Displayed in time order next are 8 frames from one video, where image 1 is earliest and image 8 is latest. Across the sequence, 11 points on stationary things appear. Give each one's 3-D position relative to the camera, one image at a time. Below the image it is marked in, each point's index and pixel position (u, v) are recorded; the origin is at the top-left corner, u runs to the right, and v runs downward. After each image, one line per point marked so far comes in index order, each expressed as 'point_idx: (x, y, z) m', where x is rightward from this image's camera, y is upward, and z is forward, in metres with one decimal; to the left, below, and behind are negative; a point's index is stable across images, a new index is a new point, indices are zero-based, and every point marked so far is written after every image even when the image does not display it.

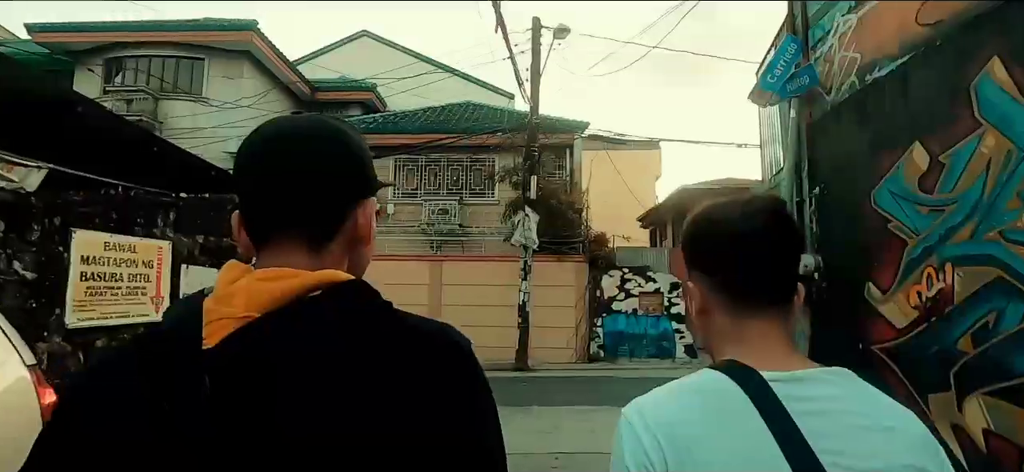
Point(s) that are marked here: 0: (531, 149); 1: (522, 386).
0: (+0.5, +2.3, +14.1) m
1: (+0.2, -3.5, +12.3) m
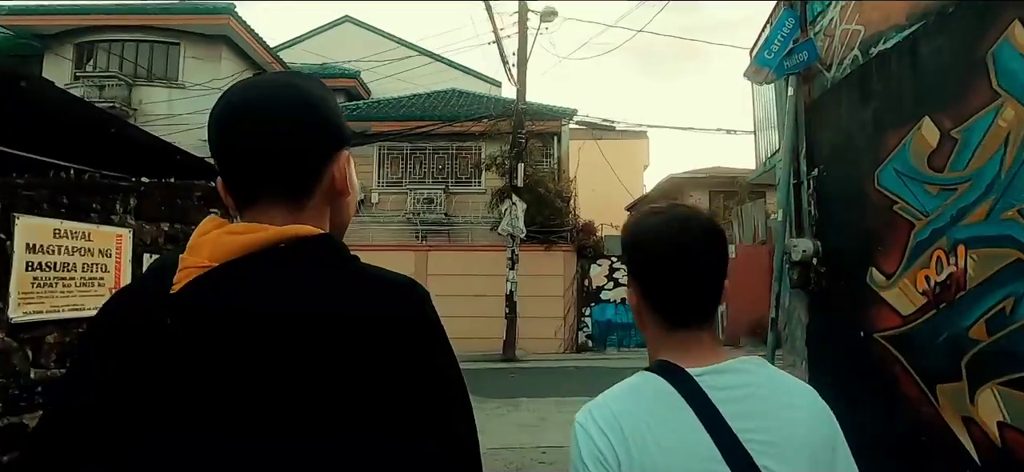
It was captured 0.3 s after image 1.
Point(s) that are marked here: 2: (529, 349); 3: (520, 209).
0: (+0.2, +2.6, +13.8) m
1: (0.0, -3.2, +12.1) m
2: (+0.4, -3.2, +14.9) m
3: (+0.2, +0.7, +13.9) m
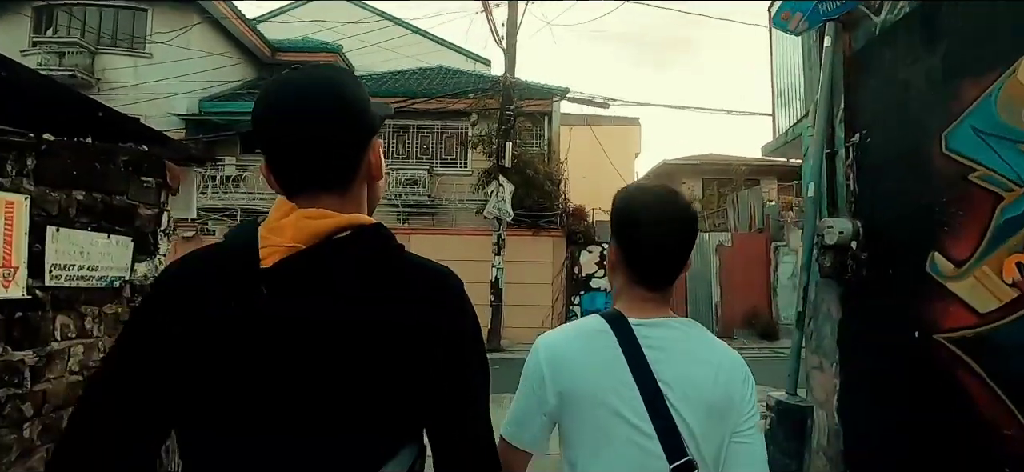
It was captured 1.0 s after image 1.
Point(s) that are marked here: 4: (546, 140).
0: (-0.1, +3.0, +13.0) m
1: (-0.4, -2.9, +11.4) m
2: (0.0, -2.7, +14.2) m
3: (-0.1, +1.1, +13.1) m
4: (+1.0, +2.8, +15.6) m
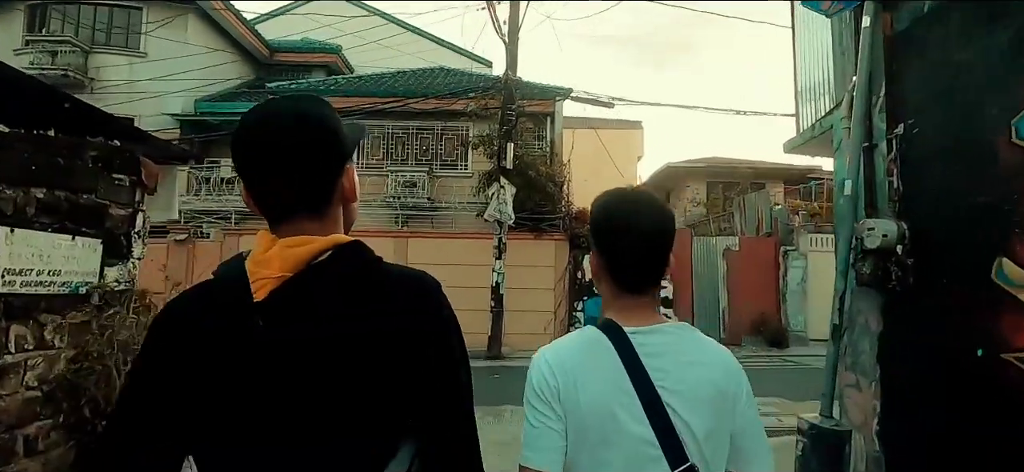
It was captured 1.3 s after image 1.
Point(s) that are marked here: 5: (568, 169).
0: (-0.1, +2.9, +12.6) m
1: (-0.4, -2.9, +11.0) m
2: (0.0, -2.8, +13.8) m
3: (-0.1, +1.0, +12.8) m
4: (+1.1, +2.7, +15.2) m
5: (+1.6, +1.9, +15.0) m
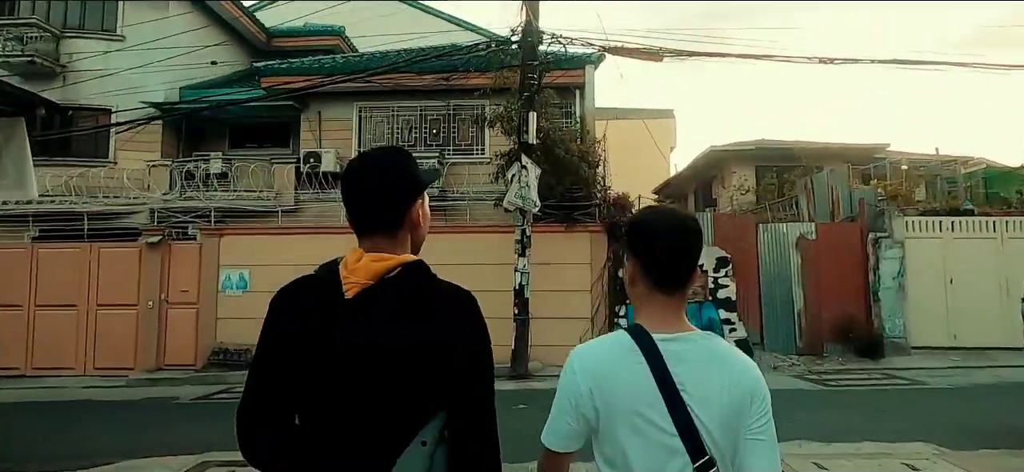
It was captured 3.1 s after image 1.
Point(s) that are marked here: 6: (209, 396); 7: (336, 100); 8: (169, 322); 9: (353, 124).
0: (+0.3, +3.1, +10.4) m
1: (+0.1, -2.8, +8.8) m
2: (+0.7, -2.7, +11.5) m
3: (+0.4, +1.2, +10.5) m
4: (+1.6, +2.9, +12.9) m
5: (+2.1, +2.1, +12.6) m
6: (-5.6, -2.9, +9.7) m
7: (-4.6, +3.6, +14.1) m
8: (-7.6, -1.9, +11.9) m
9: (-4.1, +2.9, +13.9) m
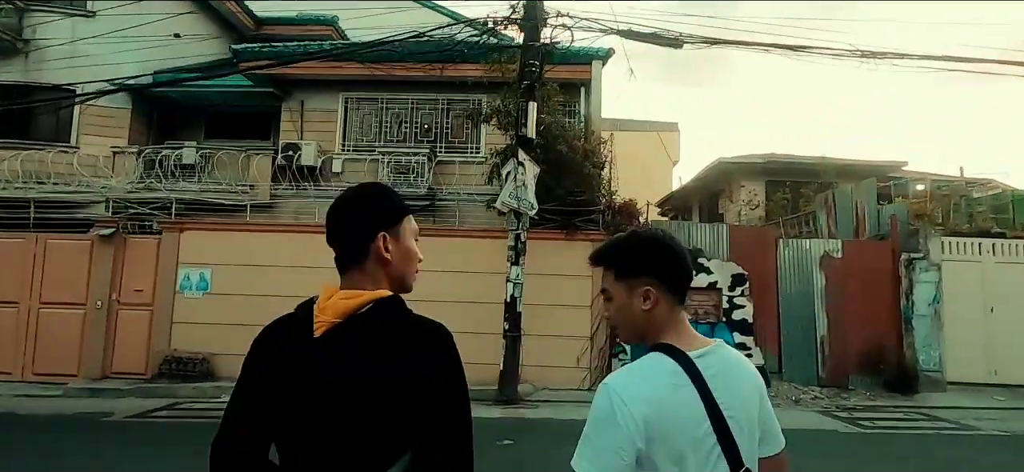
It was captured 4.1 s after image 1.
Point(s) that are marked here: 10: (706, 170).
0: (+0.3, +2.9, +9.3) m
1: (-0.1, -2.8, +7.5) m
2: (+0.4, -2.8, +10.3) m
3: (+0.3, +1.1, +9.4) m
4: (+1.6, +2.6, +11.8) m
5: (+2.1, +1.8, +11.5) m
6: (-5.8, -2.8, +8.5) m
7: (-4.6, +3.5, +13.0) m
8: (-7.8, -1.8, +10.6) m
9: (-4.2, +2.9, +12.8) m
10: (+6.8, +2.3, +18.8) m
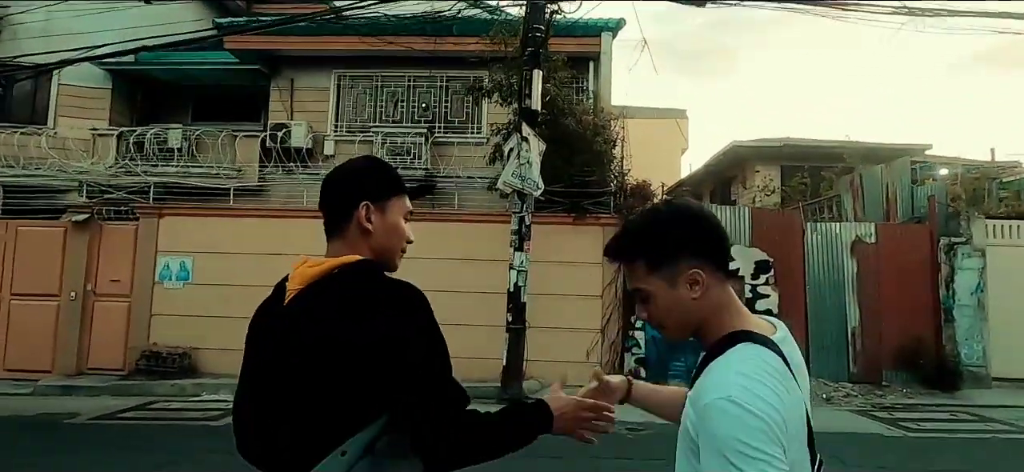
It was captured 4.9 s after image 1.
0: (+0.3, +3.2, +8.4) m
1: (0.0, -2.6, +6.8) m
2: (+0.5, -2.5, +9.6) m
3: (+0.4, +1.3, +8.5) m
4: (+1.7, +2.9, +10.9) m
5: (+2.1, +2.1, +10.6) m
6: (-5.8, -2.6, +7.8) m
7: (-4.5, +3.8, +12.2) m
8: (-7.7, -1.5, +9.9) m
9: (-4.1, +3.2, +12.0) m
10: (+7.0, +2.7, +17.9) m
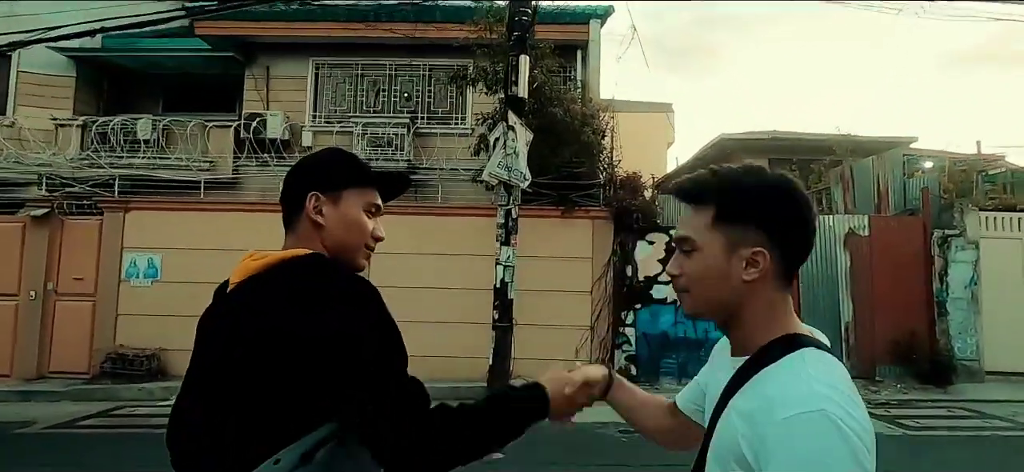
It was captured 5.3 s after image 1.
0: (+0.1, +3.3, +8.0) m
1: (-0.2, -2.5, +6.4) m
2: (+0.3, -2.4, +9.2) m
3: (+0.1, +1.4, +8.2) m
4: (+1.4, +3.1, +10.6) m
5: (+1.9, +2.3, +10.3) m
6: (-6.0, -2.5, +7.3) m
7: (-4.8, +4.0, +11.7) m
8: (-8.0, -1.4, +9.4) m
9: (-4.4, +3.3, +11.5) m
10: (+6.5, +3.0, +17.7) m
